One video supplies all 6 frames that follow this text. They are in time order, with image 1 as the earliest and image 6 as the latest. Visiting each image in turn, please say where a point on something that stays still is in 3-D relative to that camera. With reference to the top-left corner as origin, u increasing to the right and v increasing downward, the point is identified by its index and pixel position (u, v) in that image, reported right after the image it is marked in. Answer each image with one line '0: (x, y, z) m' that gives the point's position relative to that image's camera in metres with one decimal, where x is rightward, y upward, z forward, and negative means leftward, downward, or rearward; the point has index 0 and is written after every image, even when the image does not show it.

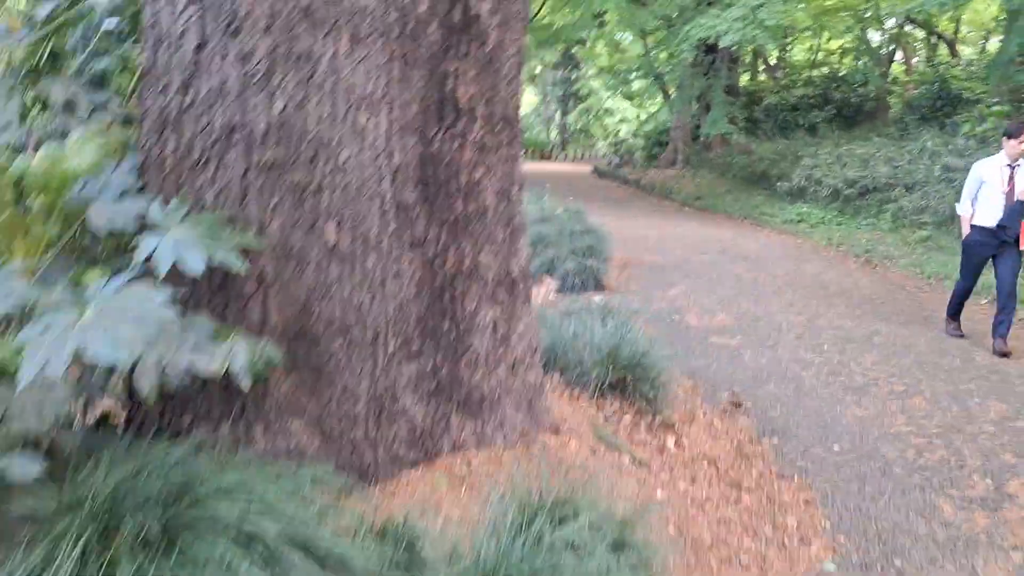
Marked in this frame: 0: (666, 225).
0: (+2.2, +0.9, +12.6) m
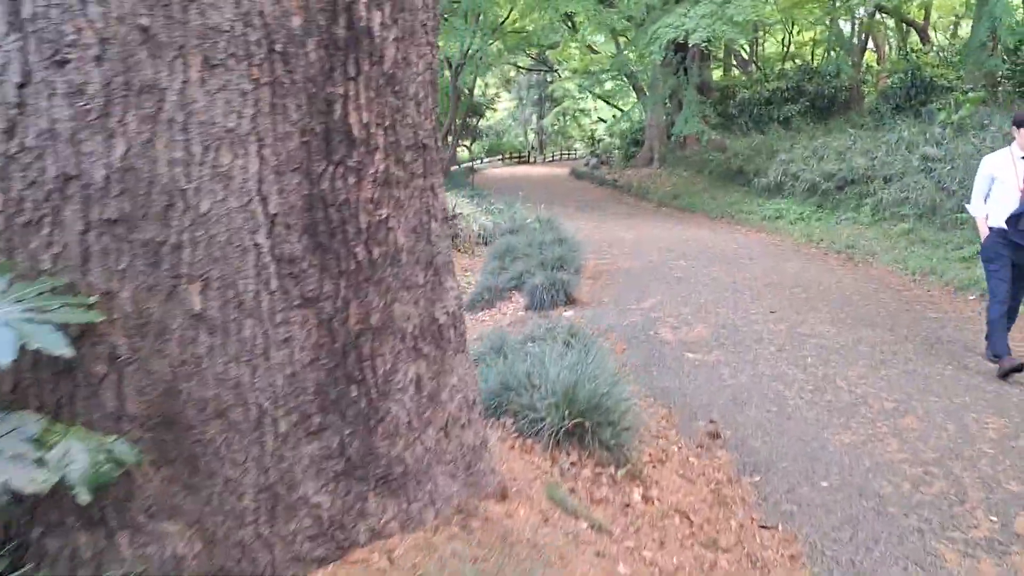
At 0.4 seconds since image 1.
0: (+1.8, +0.8, +12.3) m
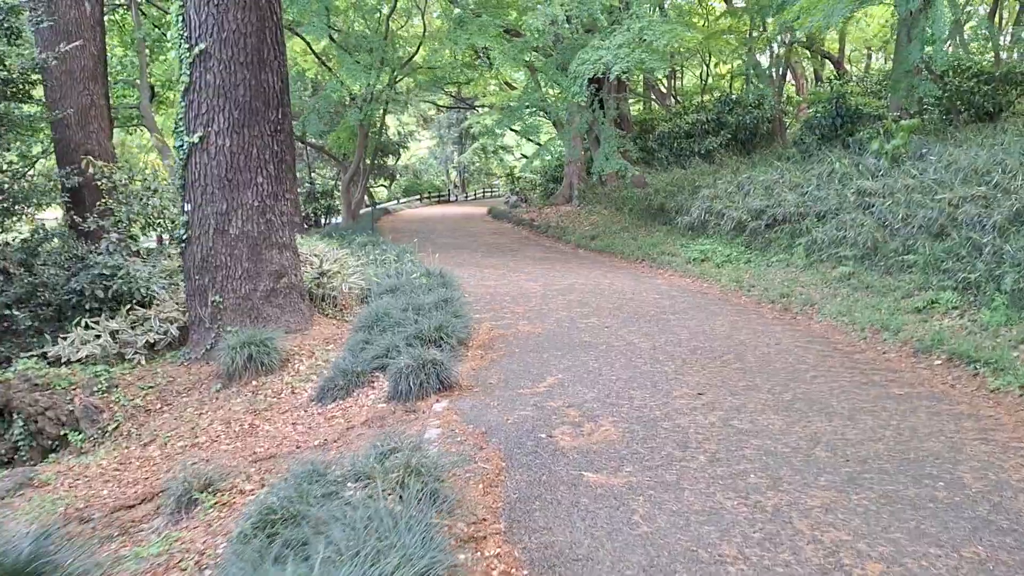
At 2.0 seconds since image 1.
0: (+0.5, +0.1, +10.9) m
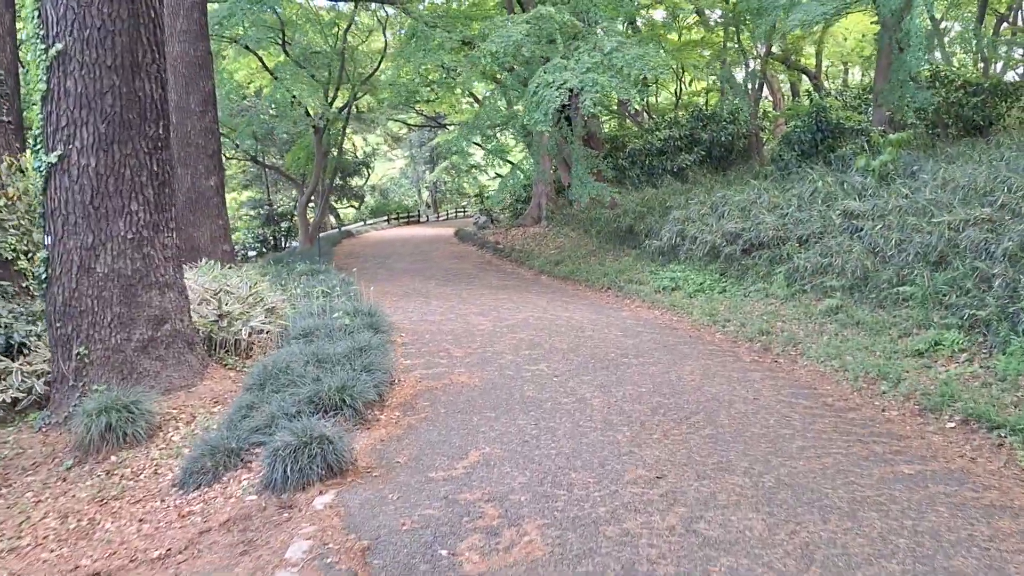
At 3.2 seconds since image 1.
0: (0.0, -0.3, +9.8) m
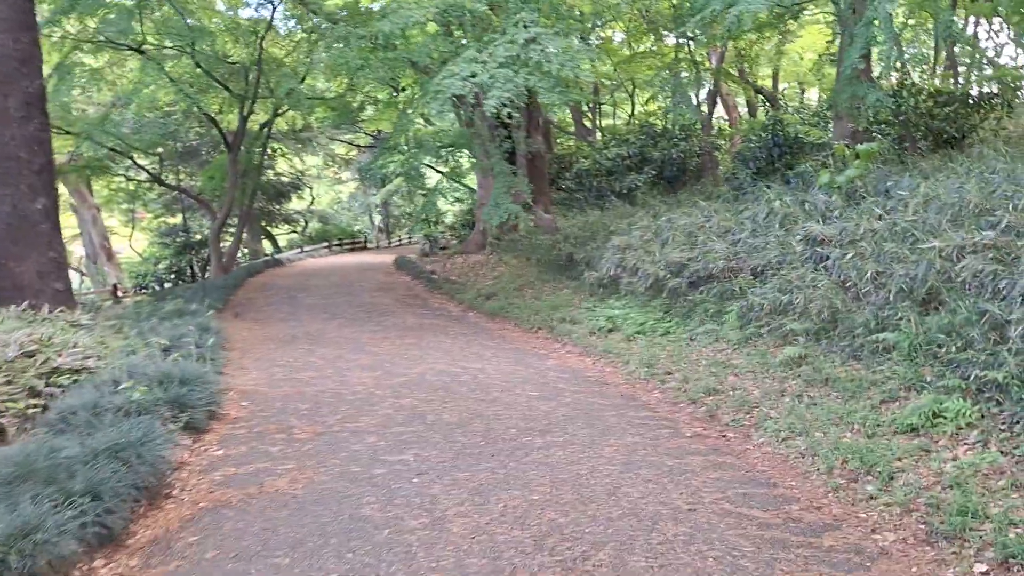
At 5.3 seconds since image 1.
0: (-1.0, -0.7, +8.0) m
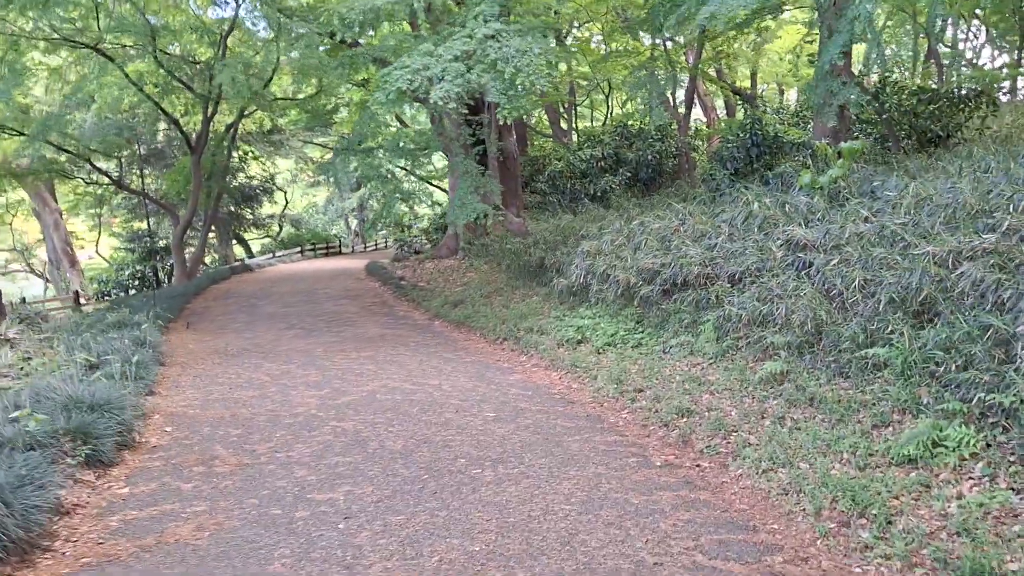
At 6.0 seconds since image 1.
0: (-1.3, -0.8, +7.3) m
